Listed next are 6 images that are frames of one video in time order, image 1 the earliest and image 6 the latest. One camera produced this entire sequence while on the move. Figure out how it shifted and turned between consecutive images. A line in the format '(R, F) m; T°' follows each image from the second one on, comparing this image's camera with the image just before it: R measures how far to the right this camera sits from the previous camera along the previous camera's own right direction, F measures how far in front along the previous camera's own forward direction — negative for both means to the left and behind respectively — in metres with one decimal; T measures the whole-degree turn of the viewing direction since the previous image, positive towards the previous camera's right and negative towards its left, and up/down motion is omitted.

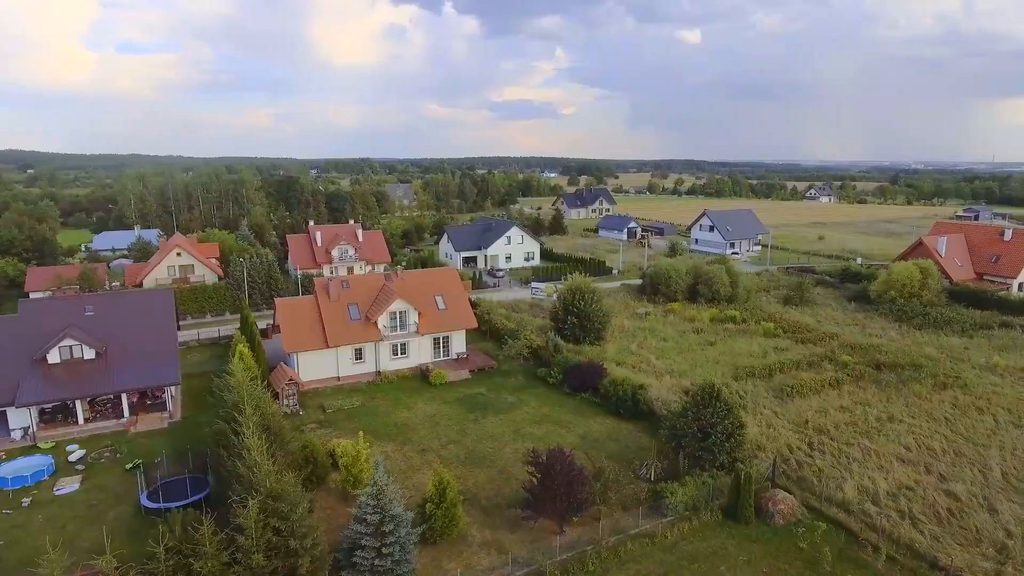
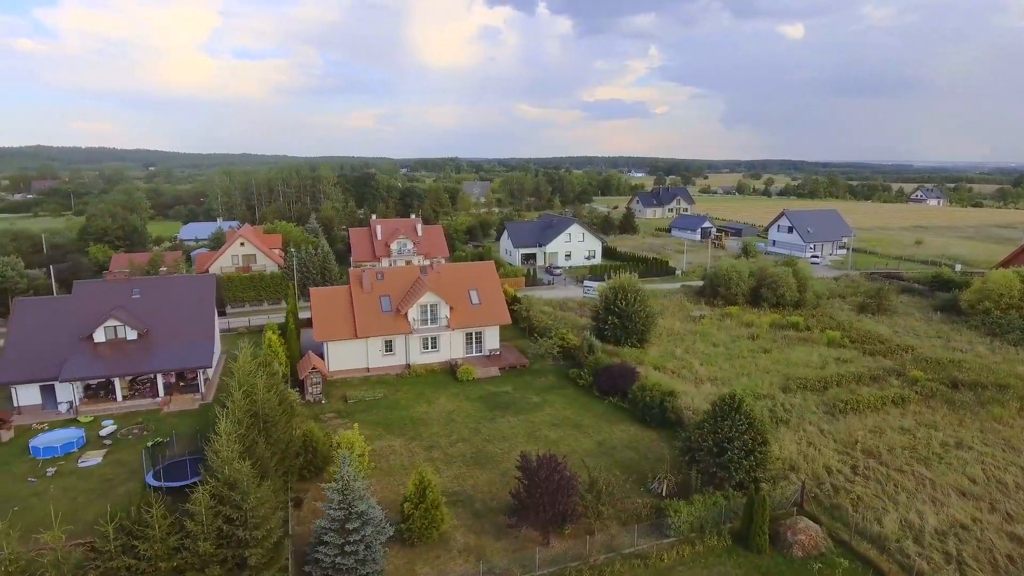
(+2.4, +1.3) m; -8°
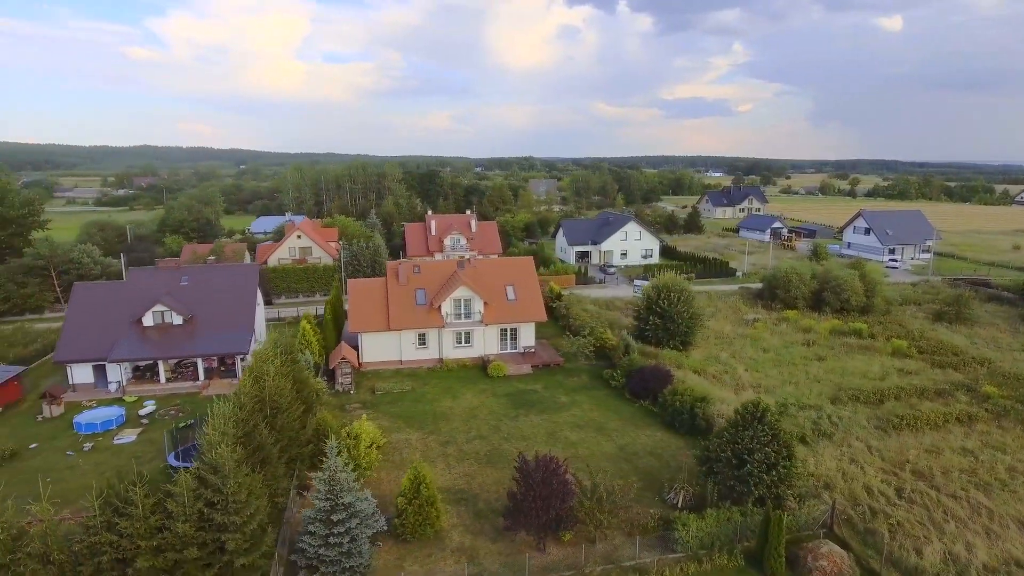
(+1.8, +0.8) m; -7°
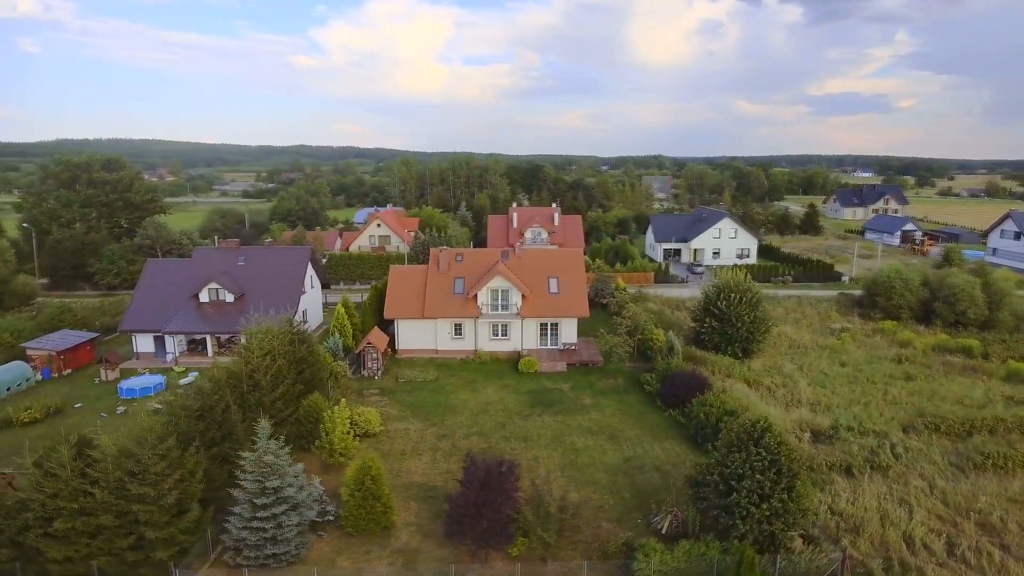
(+3.8, +2.0) m; -12°
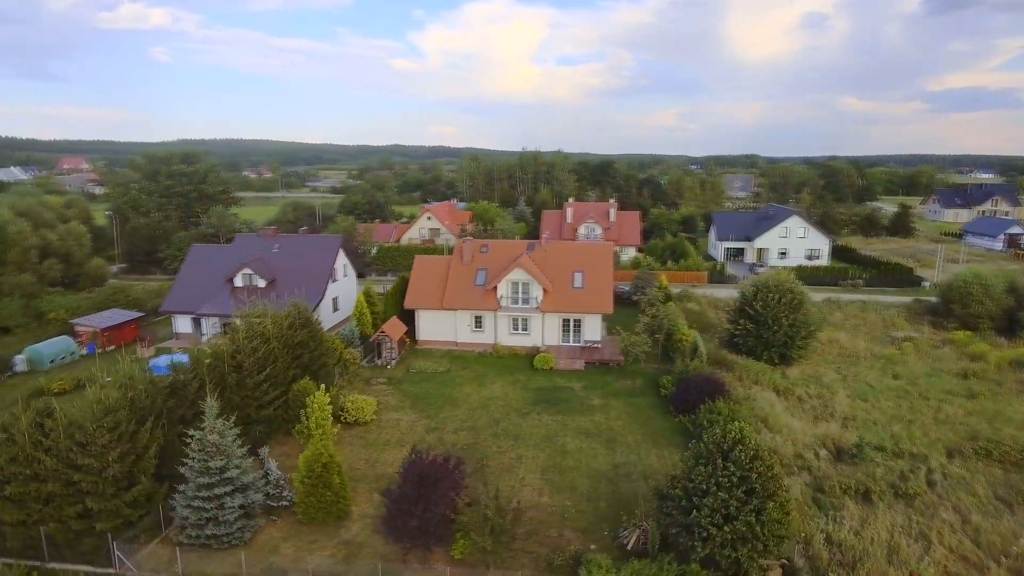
(+2.7, +1.2) m; -8°
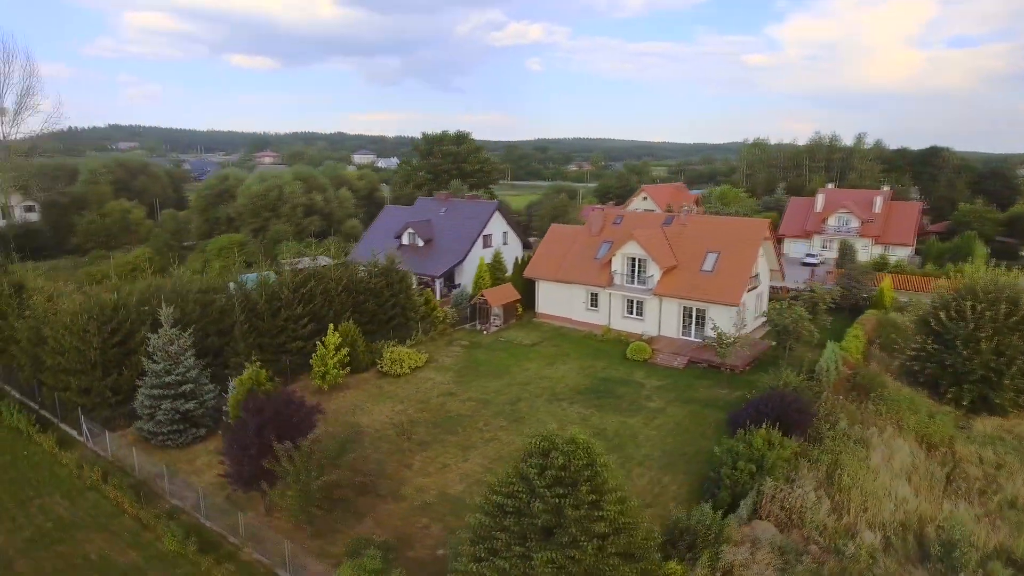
(+7.5, +4.6) m; -29°
